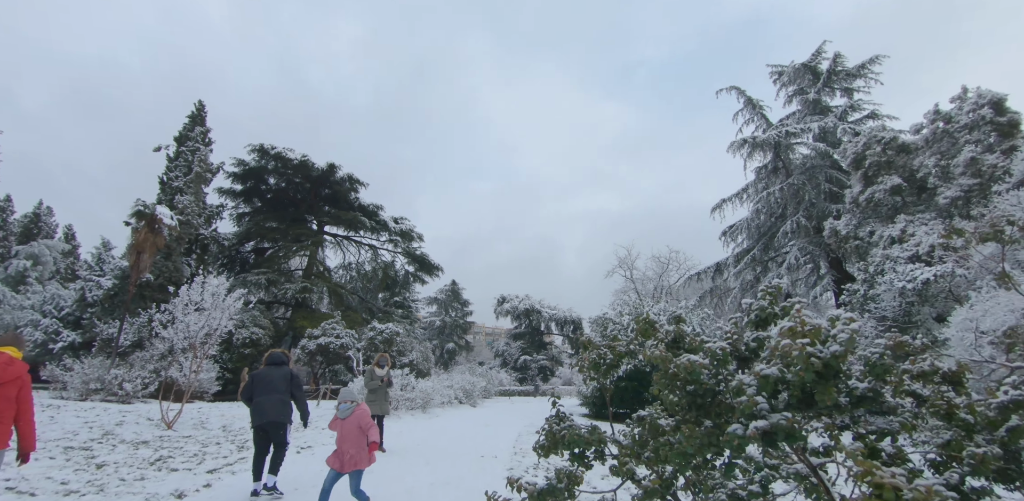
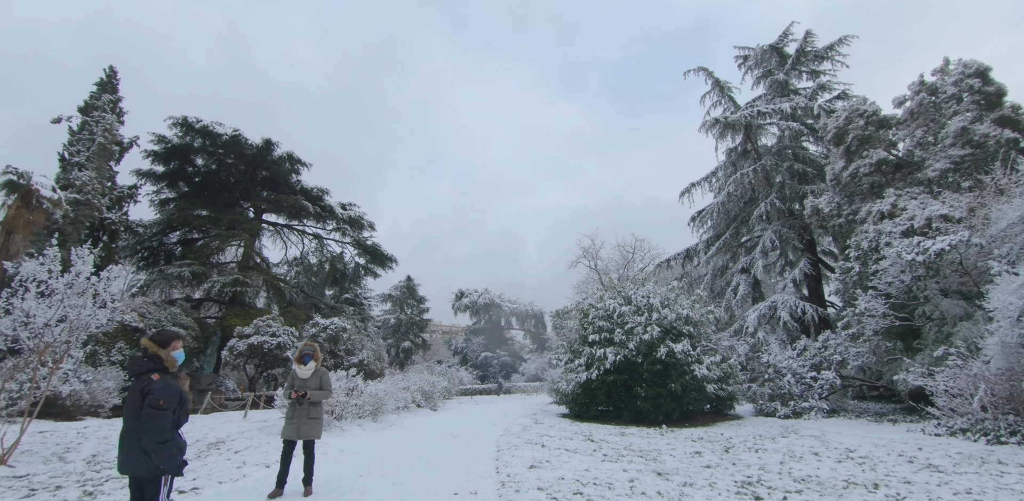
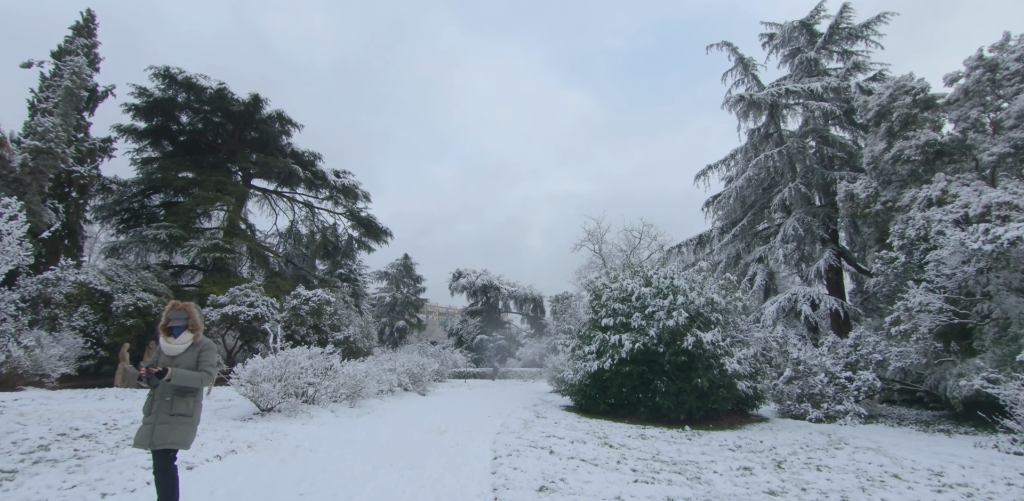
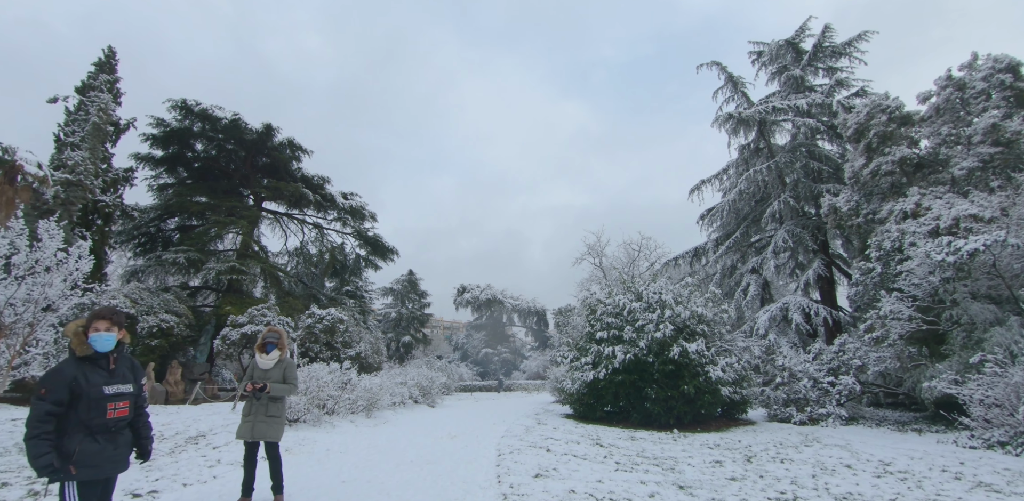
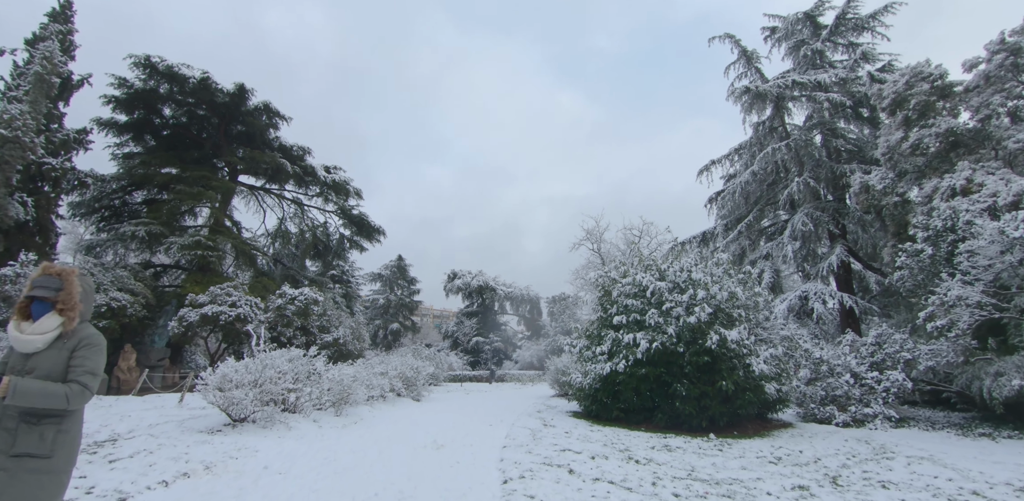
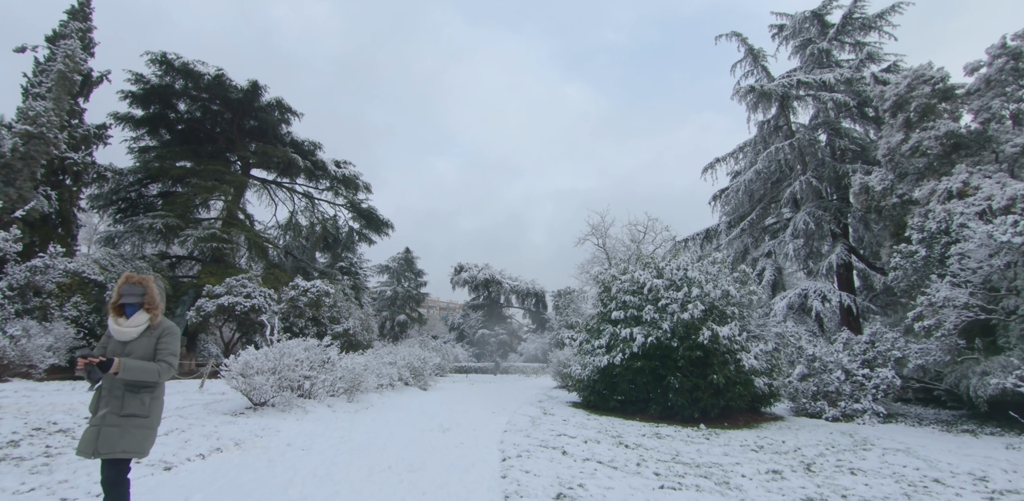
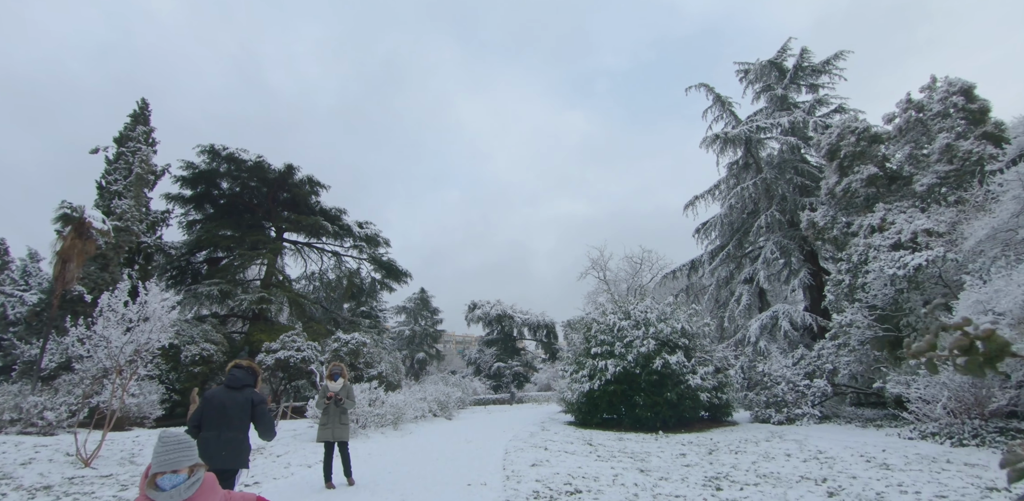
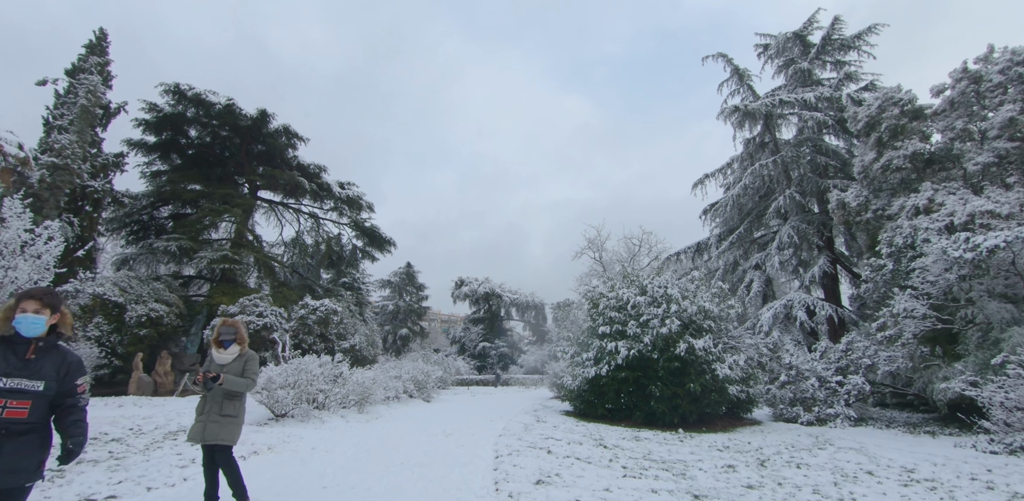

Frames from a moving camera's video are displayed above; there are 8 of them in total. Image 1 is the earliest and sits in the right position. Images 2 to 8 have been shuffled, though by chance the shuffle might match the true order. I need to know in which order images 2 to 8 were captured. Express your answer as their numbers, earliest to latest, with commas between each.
7, 2, 4, 8, 3, 6, 5
